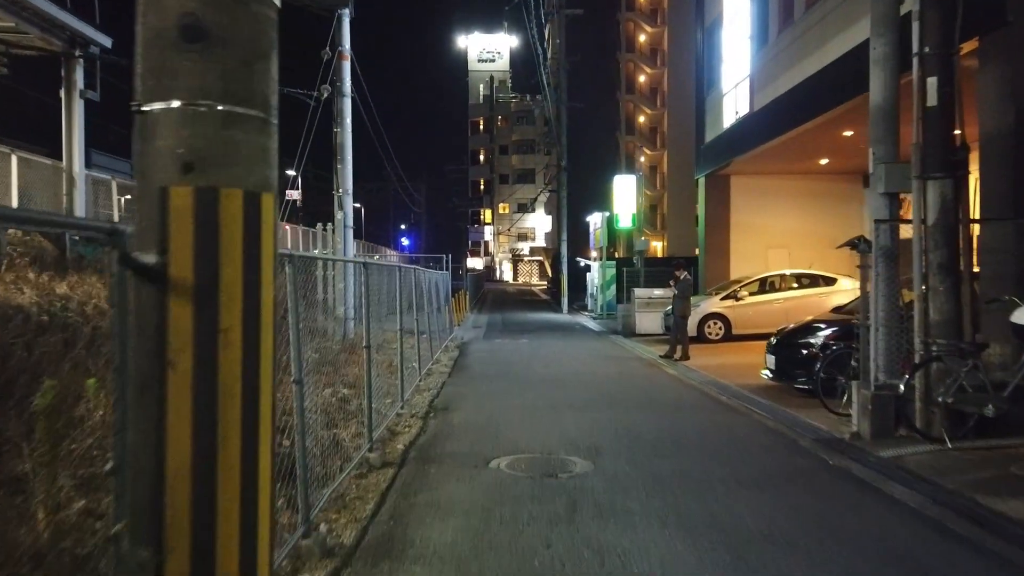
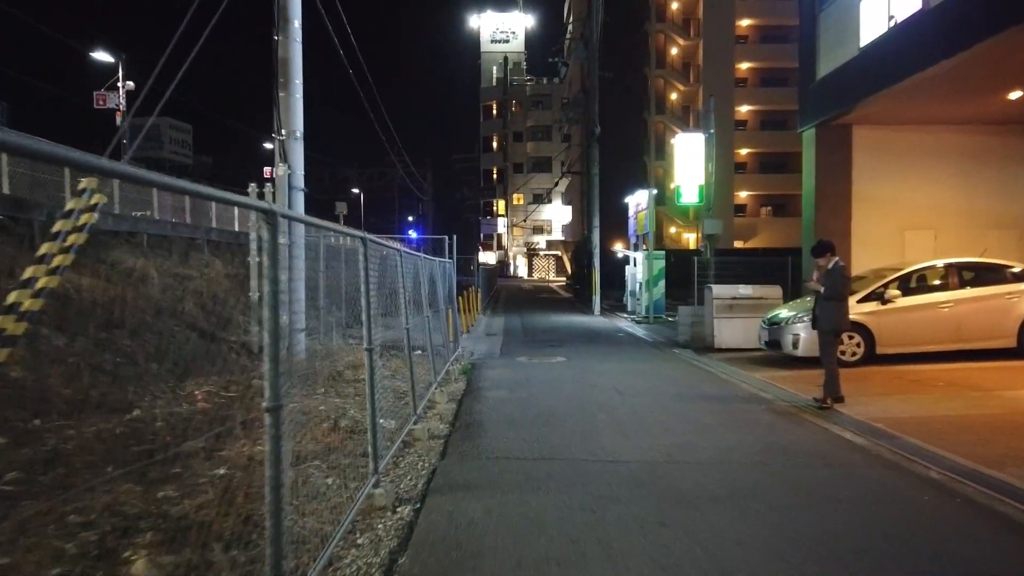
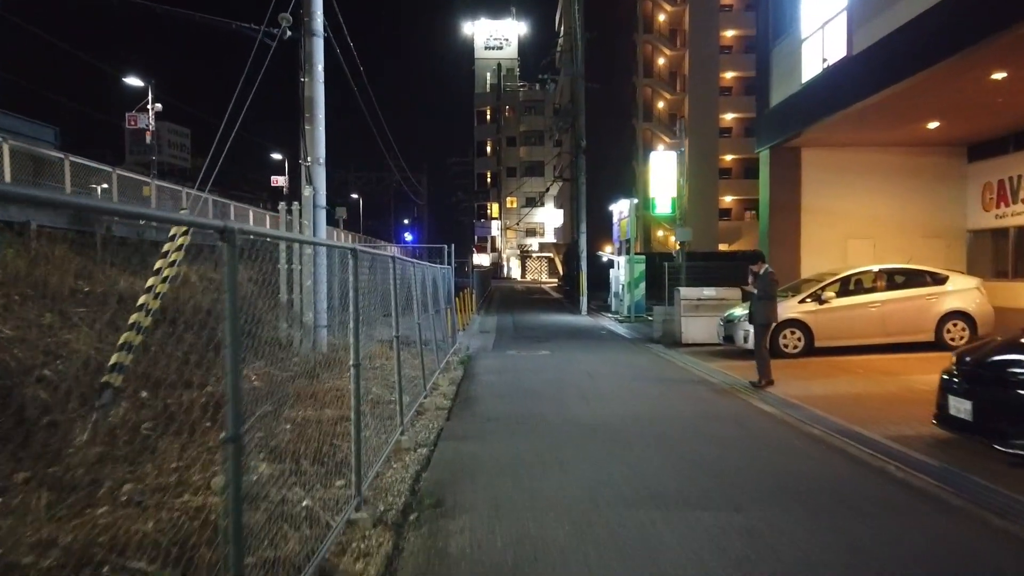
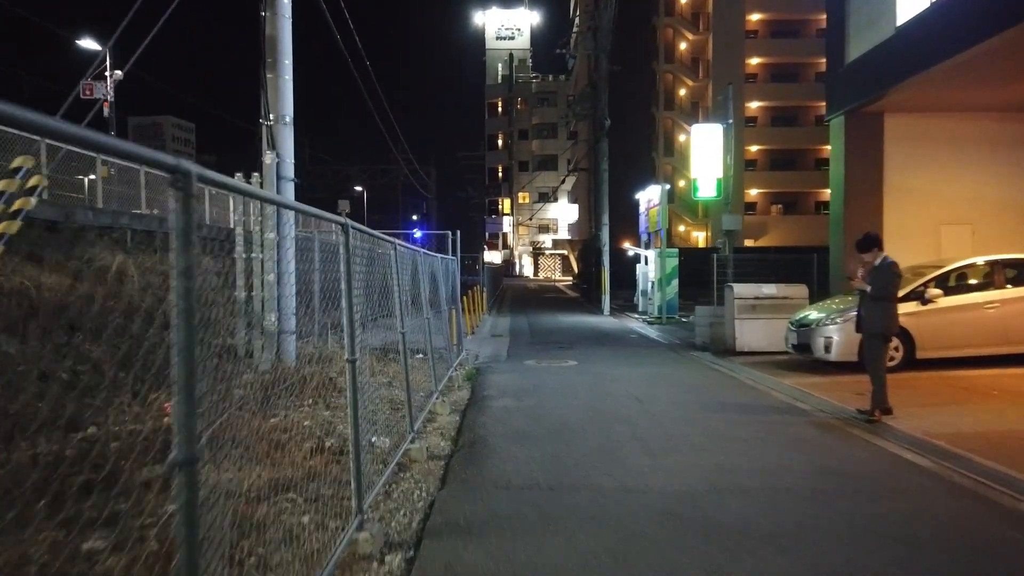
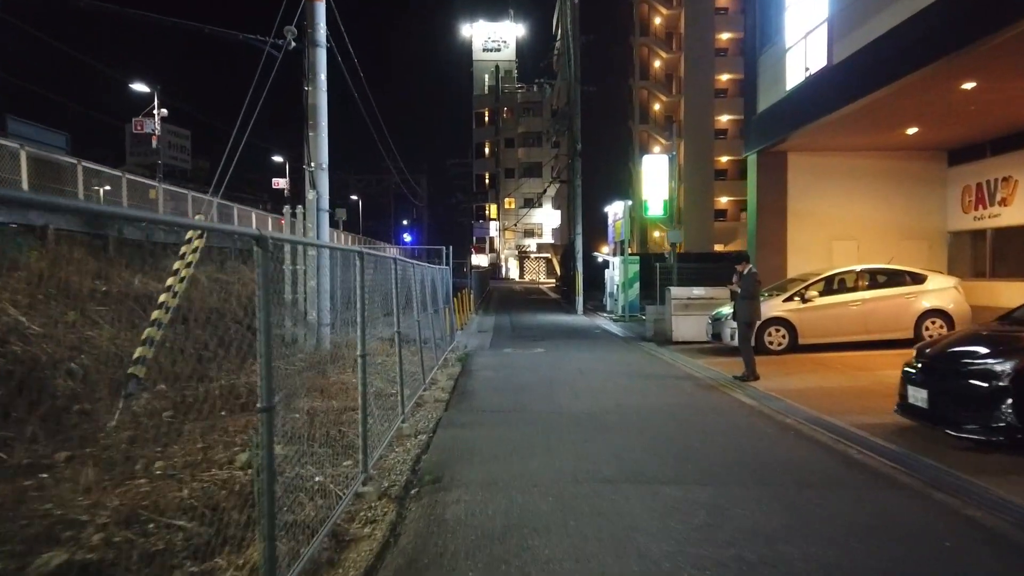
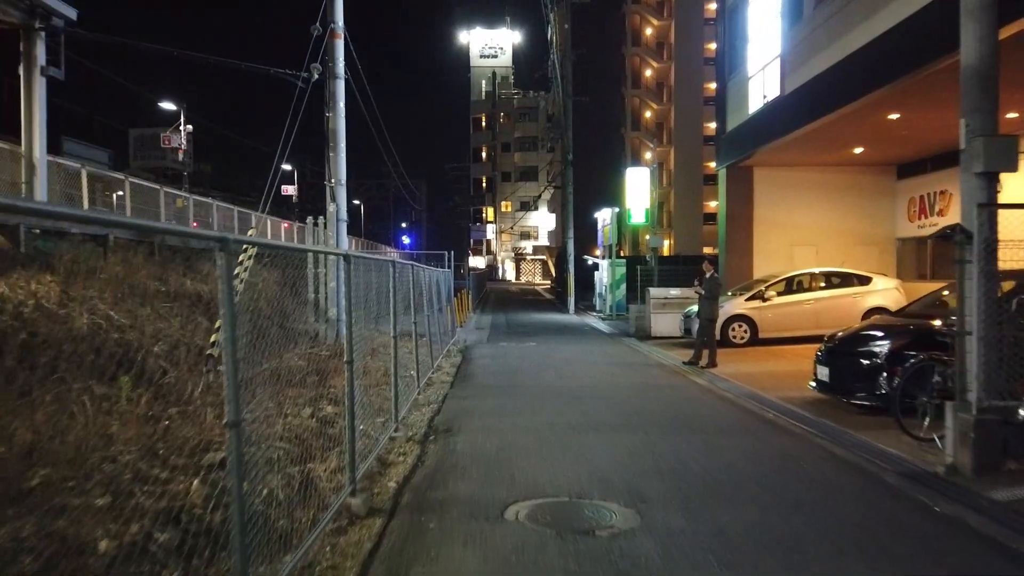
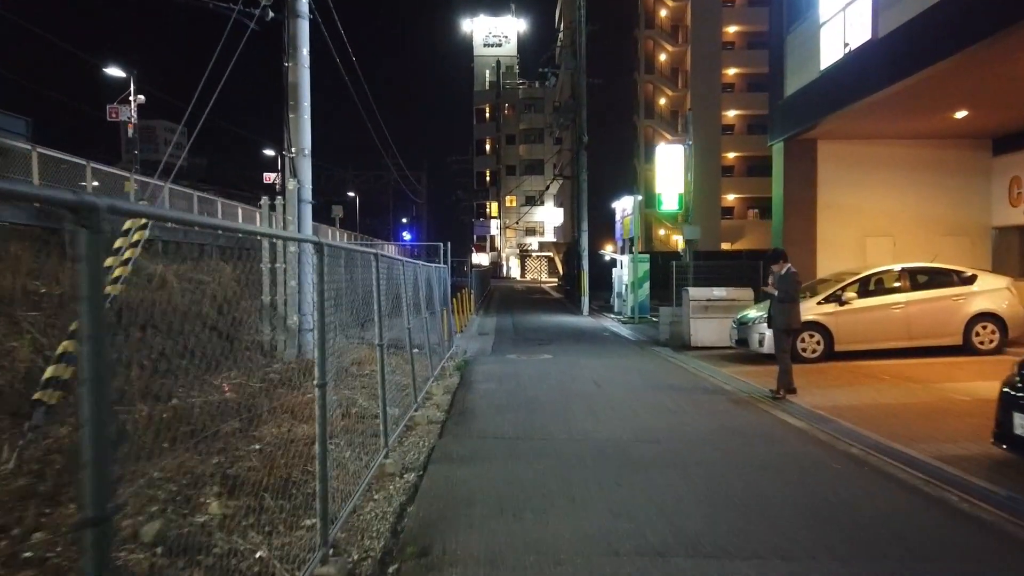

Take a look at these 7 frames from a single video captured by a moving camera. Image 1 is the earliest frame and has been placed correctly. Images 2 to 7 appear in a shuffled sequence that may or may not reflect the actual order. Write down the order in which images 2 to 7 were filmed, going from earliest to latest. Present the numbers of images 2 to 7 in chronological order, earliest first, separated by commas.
6, 5, 3, 7, 2, 4
